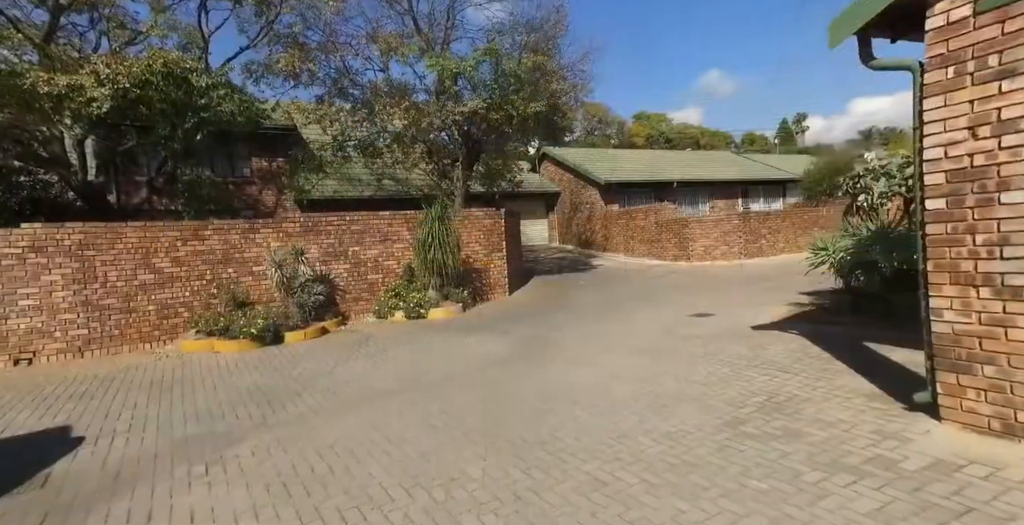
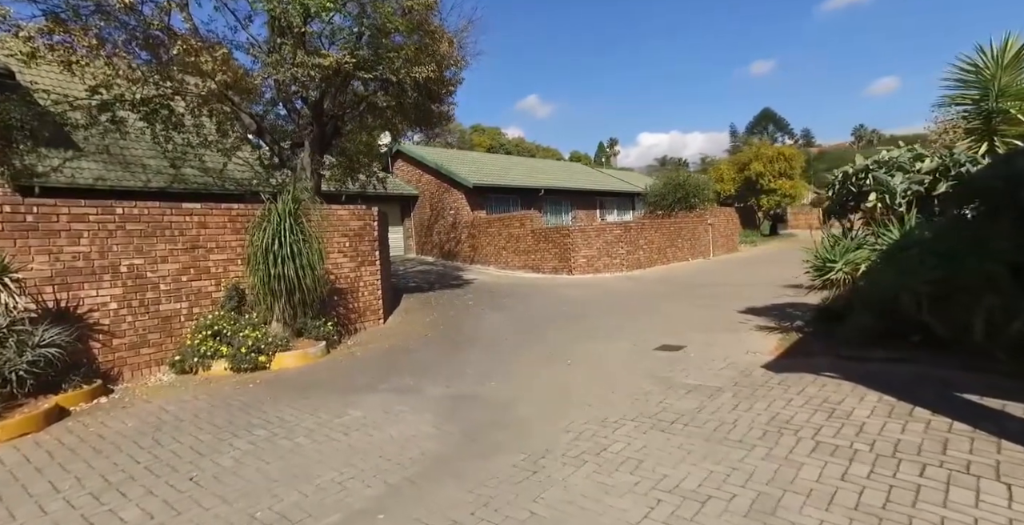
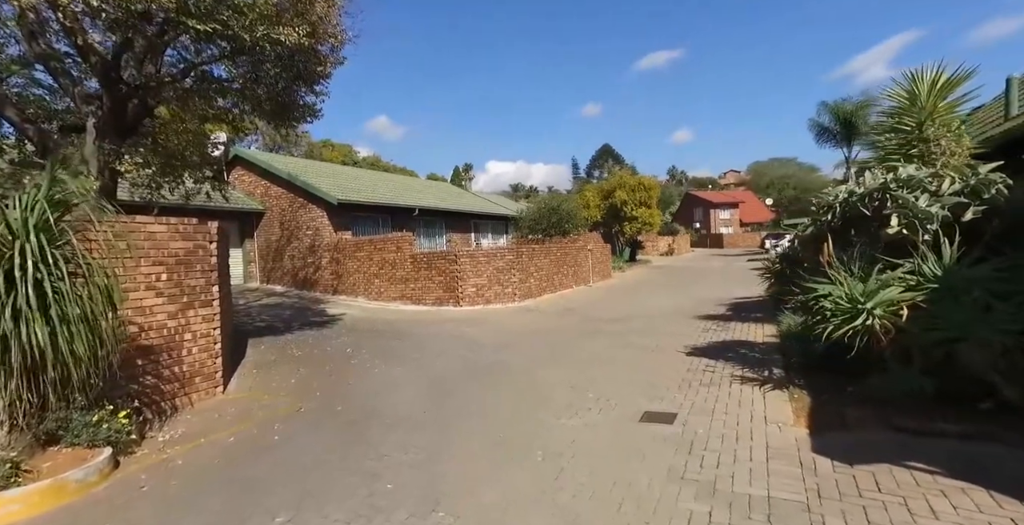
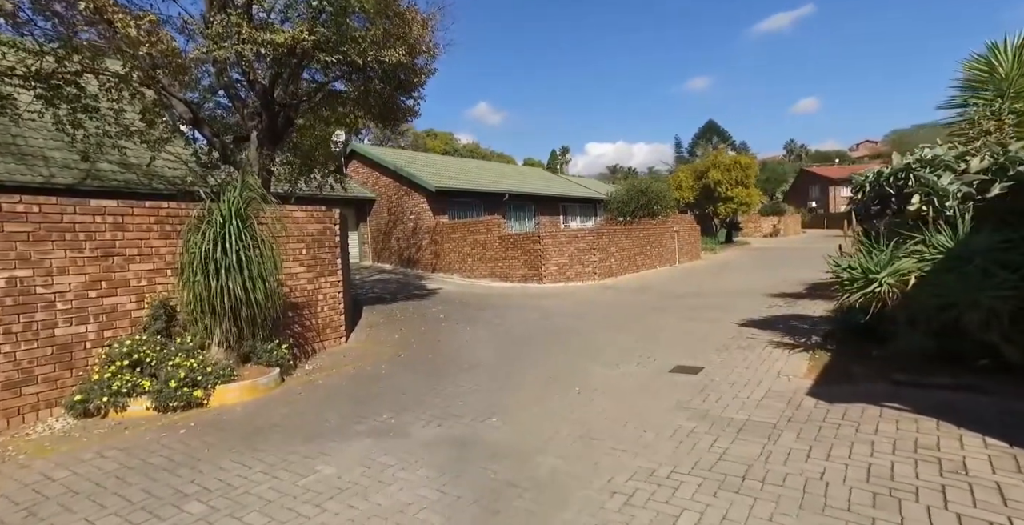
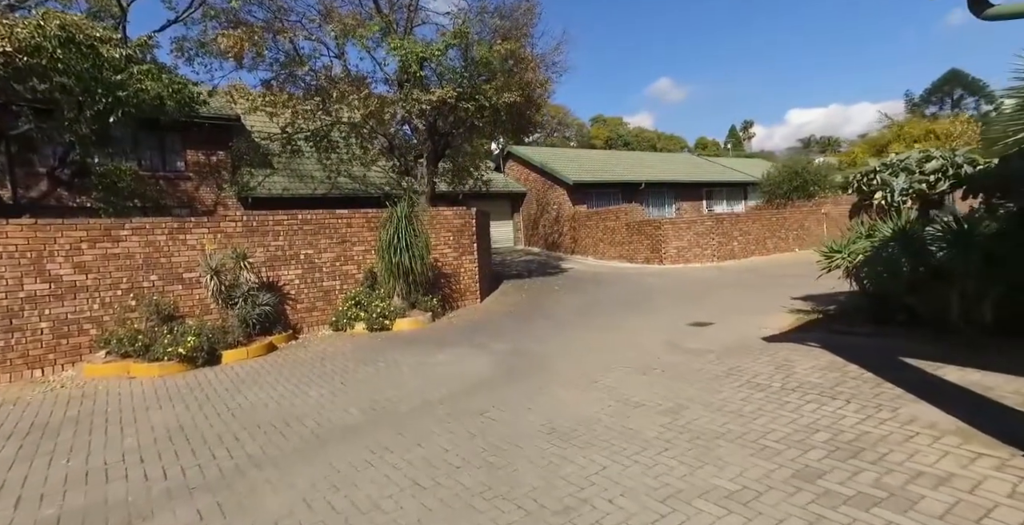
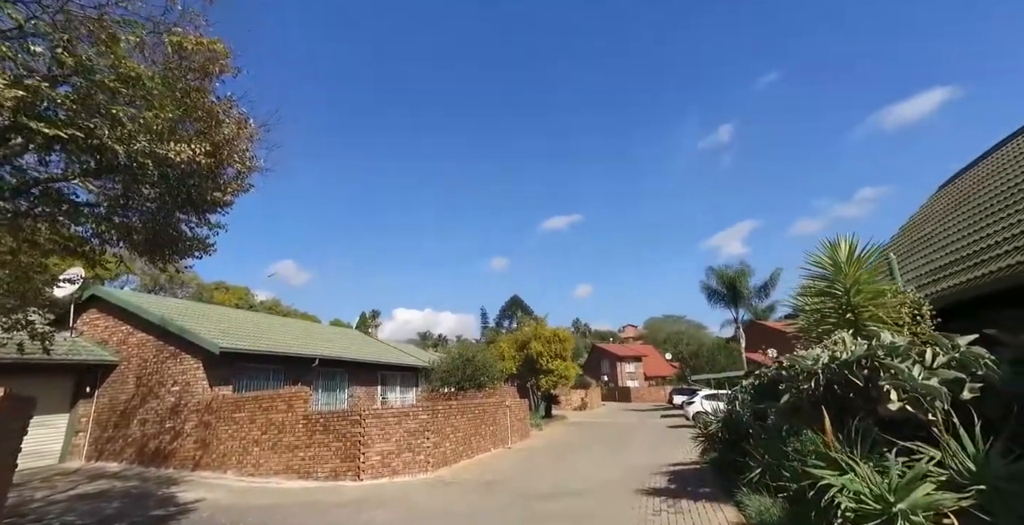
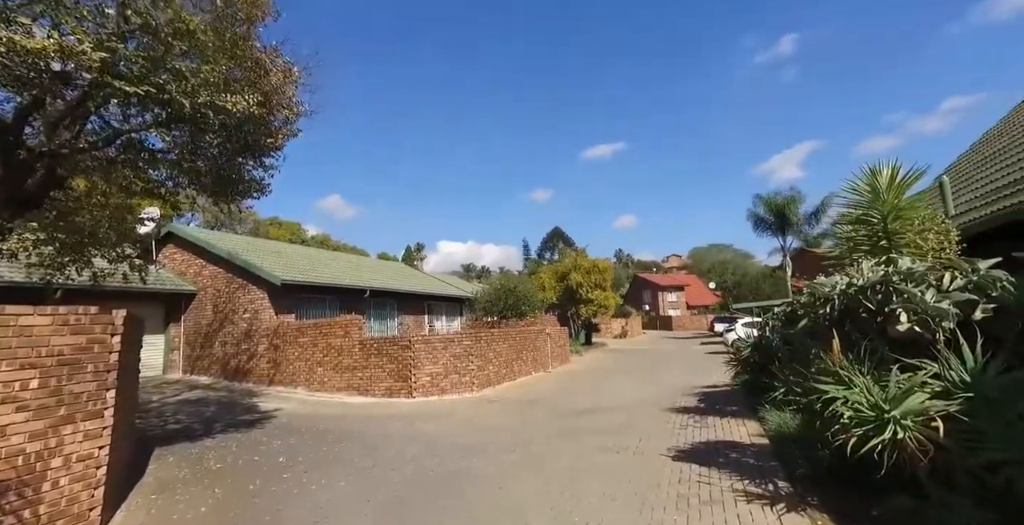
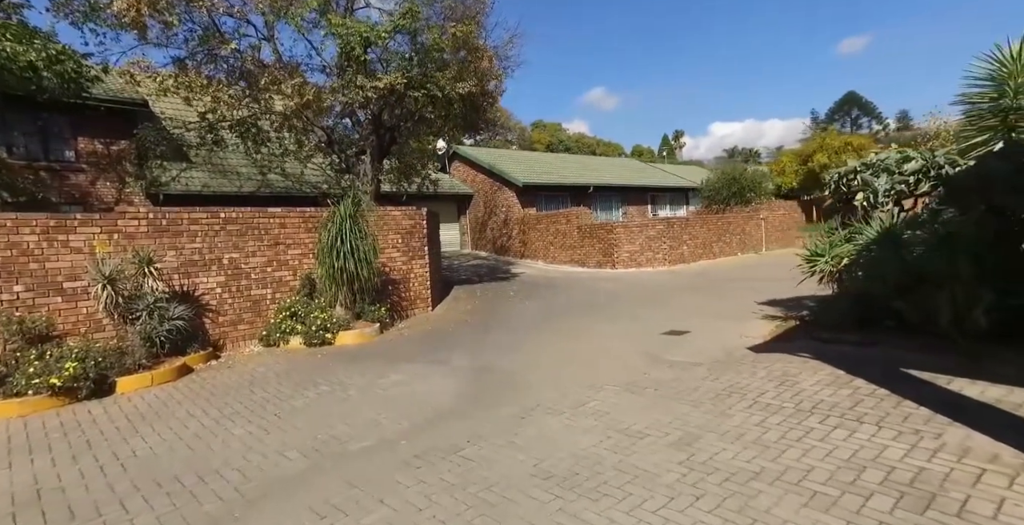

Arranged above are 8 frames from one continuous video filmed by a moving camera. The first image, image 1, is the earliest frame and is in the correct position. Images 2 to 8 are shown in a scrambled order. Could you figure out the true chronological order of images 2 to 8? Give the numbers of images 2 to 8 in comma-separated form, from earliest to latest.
5, 8, 2, 4, 3, 7, 6
